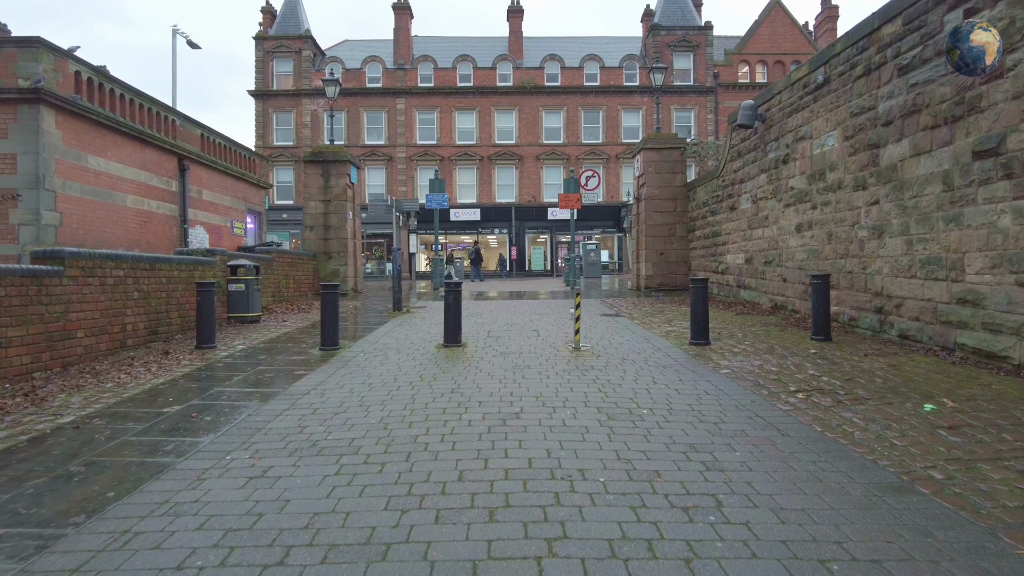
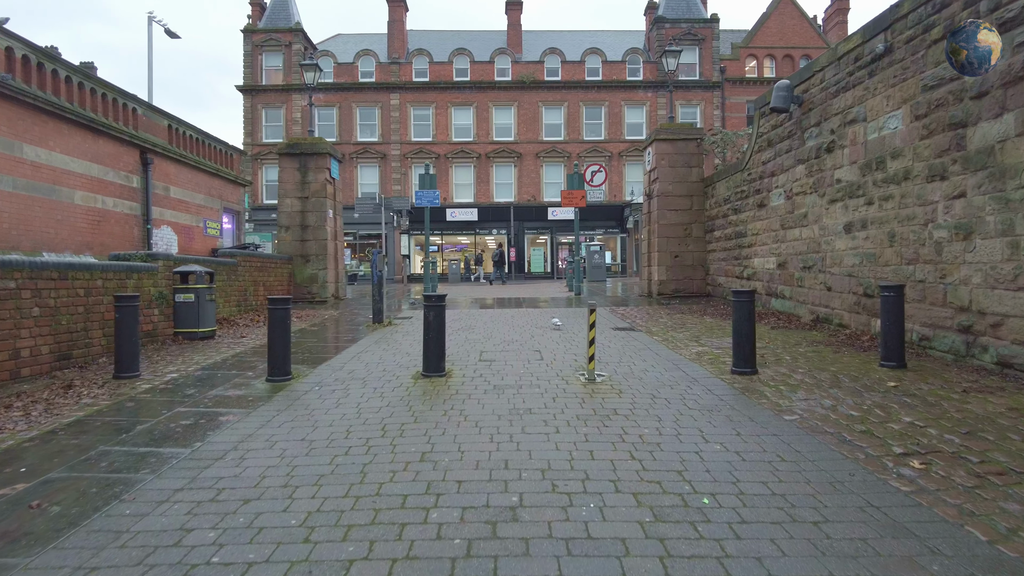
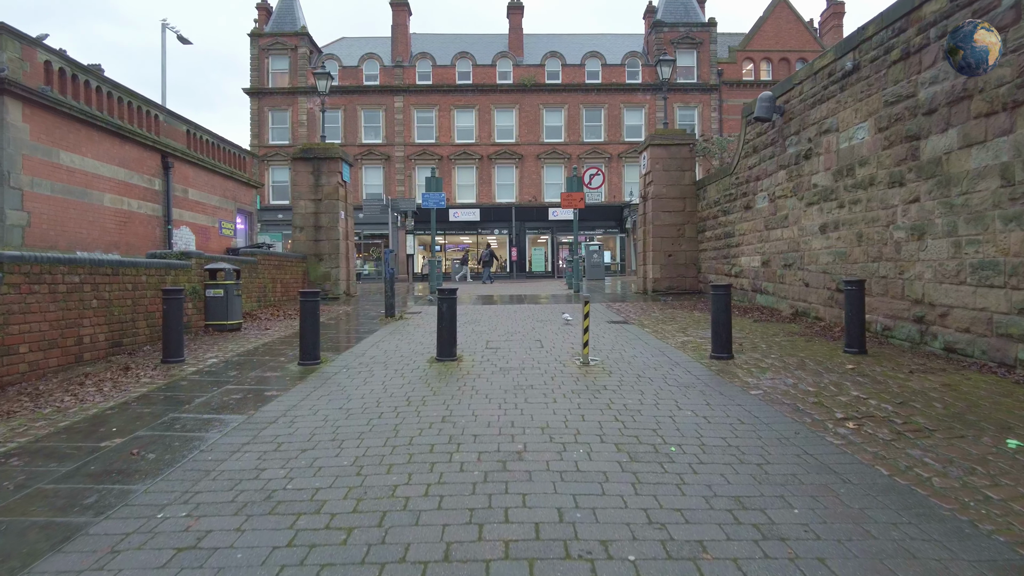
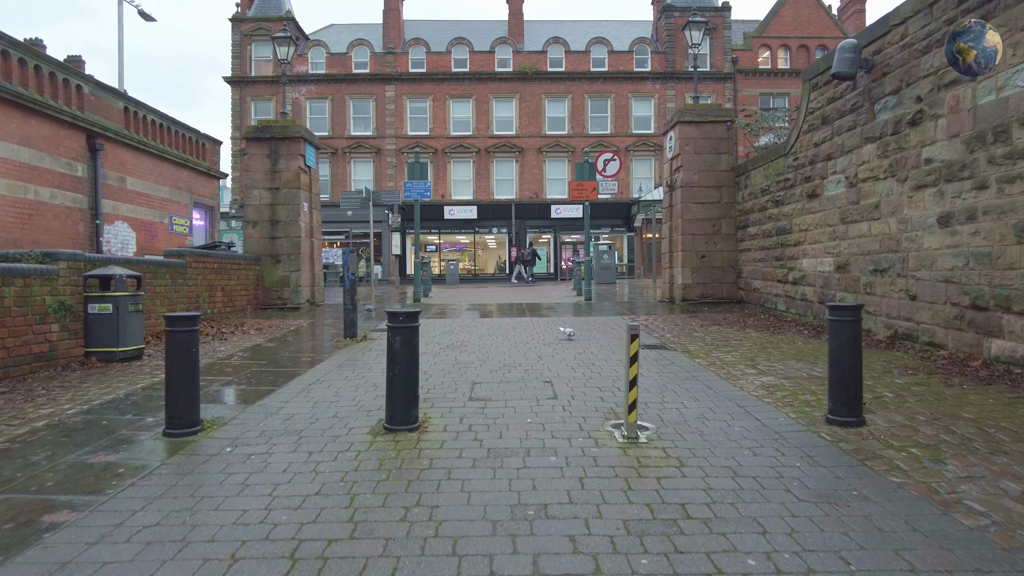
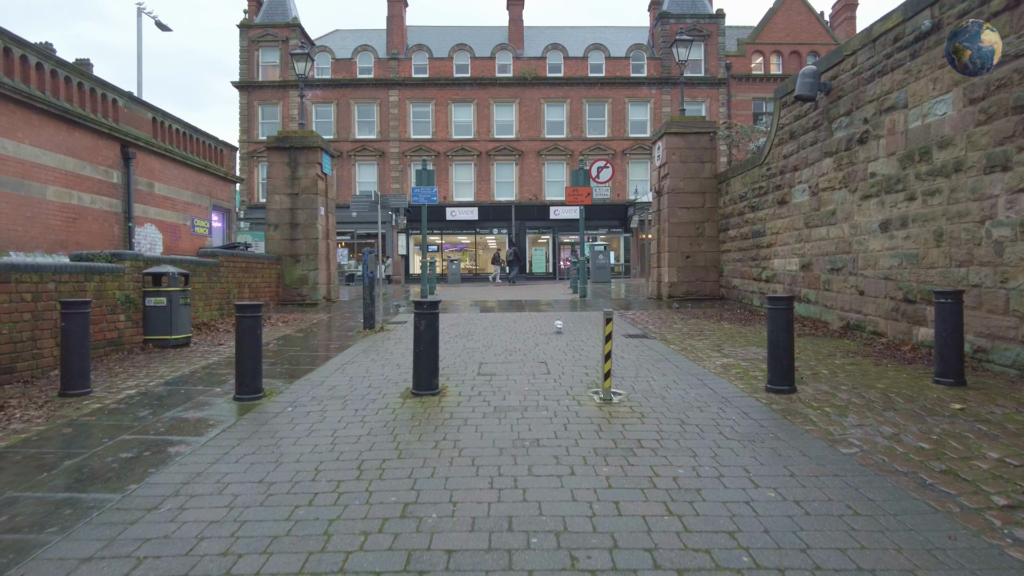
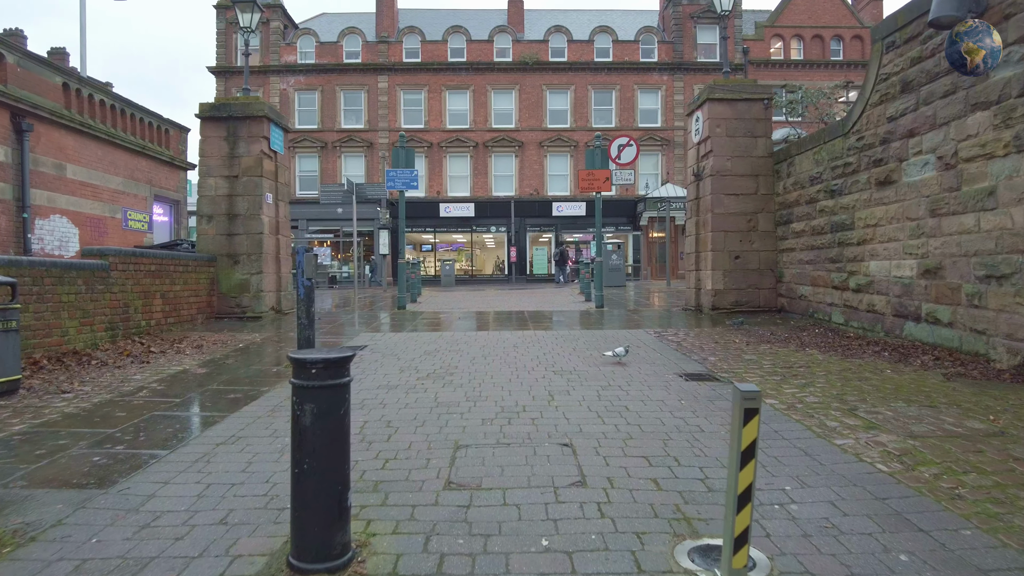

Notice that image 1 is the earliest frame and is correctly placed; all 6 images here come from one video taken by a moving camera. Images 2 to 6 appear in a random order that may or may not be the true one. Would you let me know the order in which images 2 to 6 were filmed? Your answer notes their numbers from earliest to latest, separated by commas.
3, 2, 5, 4, 6
